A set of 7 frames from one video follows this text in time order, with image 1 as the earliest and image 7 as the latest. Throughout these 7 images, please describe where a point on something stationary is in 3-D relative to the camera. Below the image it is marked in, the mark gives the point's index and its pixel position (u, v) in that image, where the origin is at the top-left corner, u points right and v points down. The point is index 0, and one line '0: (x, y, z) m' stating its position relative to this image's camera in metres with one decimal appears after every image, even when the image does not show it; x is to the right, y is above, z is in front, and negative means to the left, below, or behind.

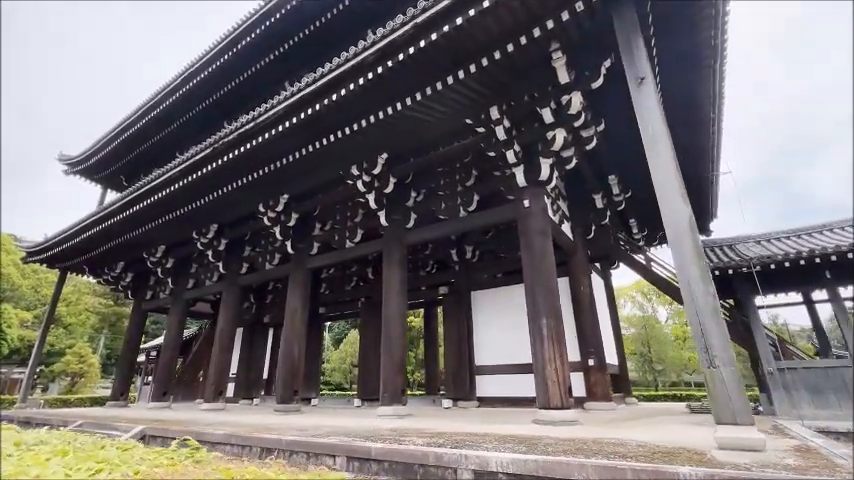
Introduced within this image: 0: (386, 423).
0: (-0.4, -1.9, +4.4) m
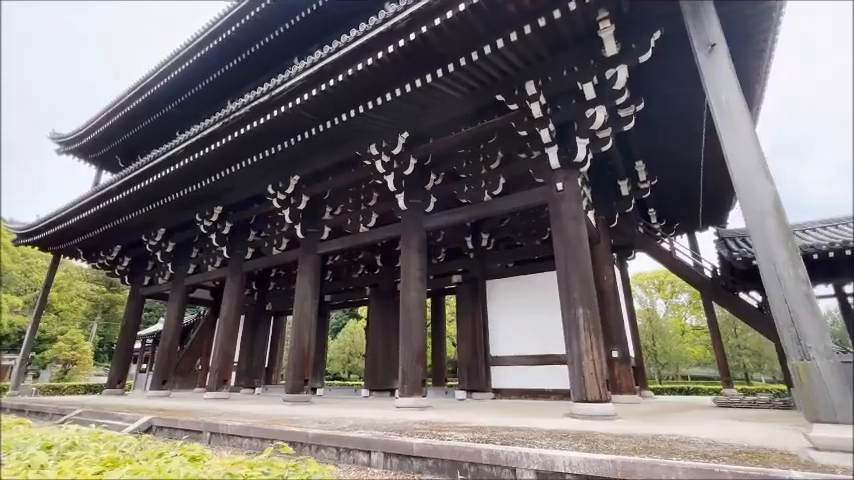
0: (-0.2, -1.7, +4.1) m
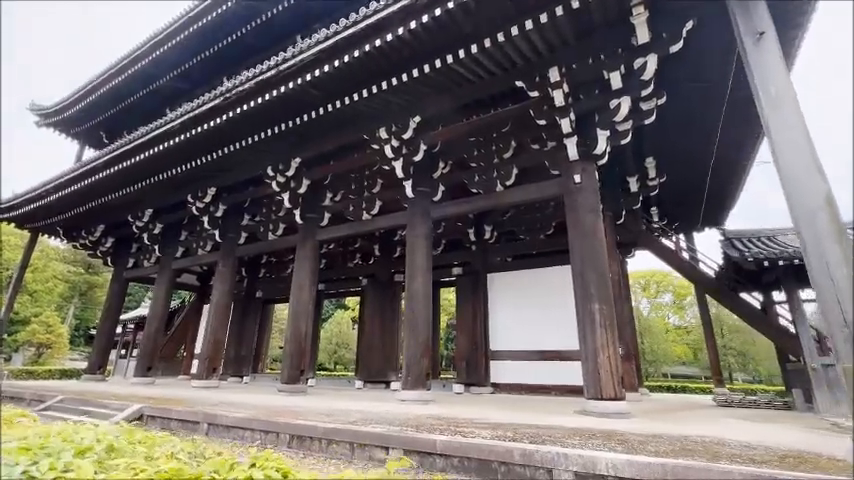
0: (-0.1, -1.6, +4.0) m
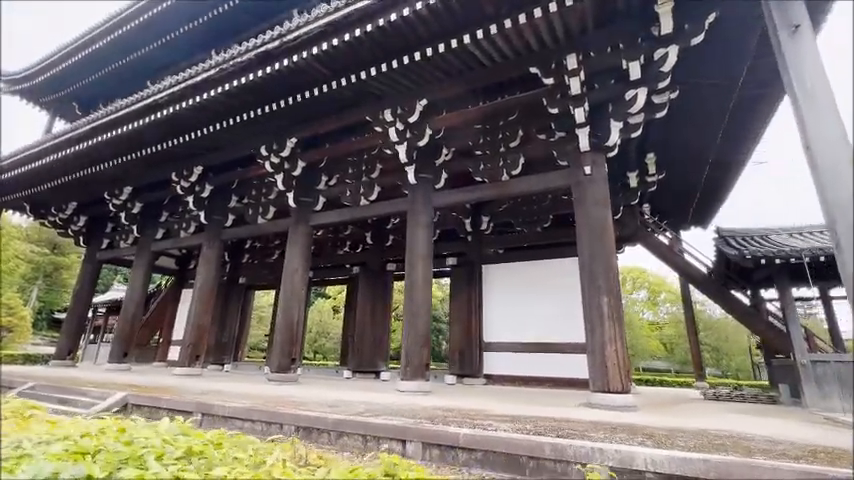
0: (0.0, -1.5, +3.9) m
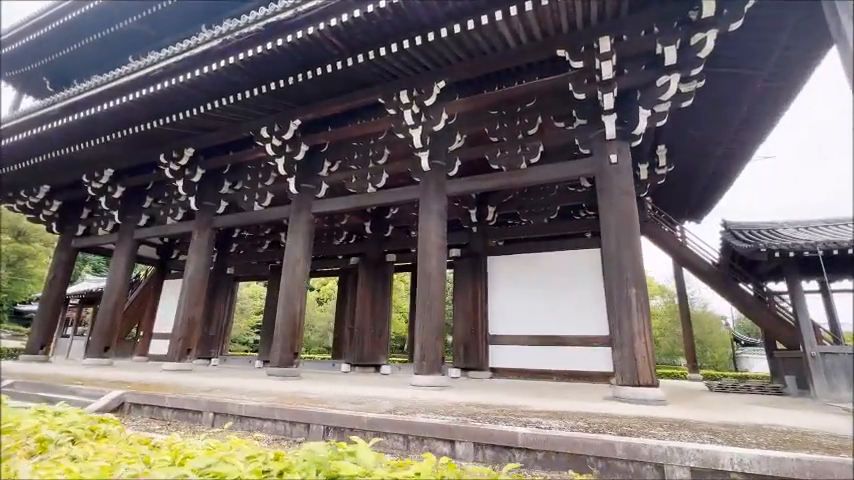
0: (+0.2, -1.4, +3.7) m
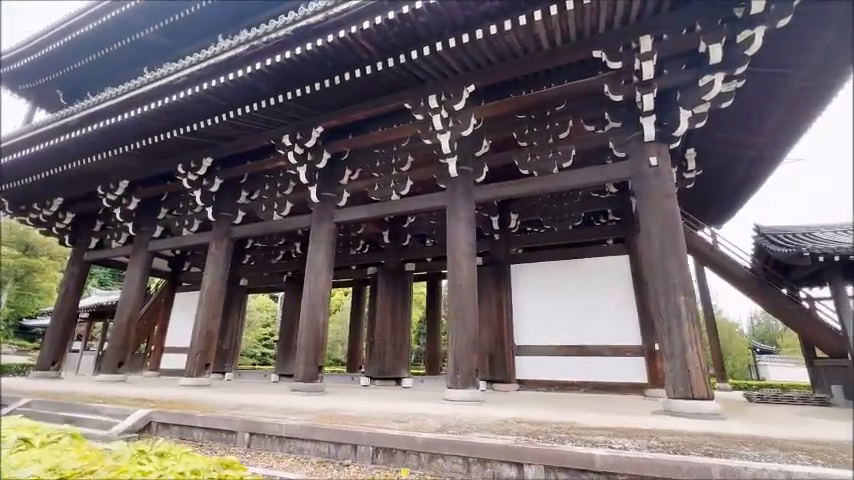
0: (+0.5, -1.4, +3.5) m
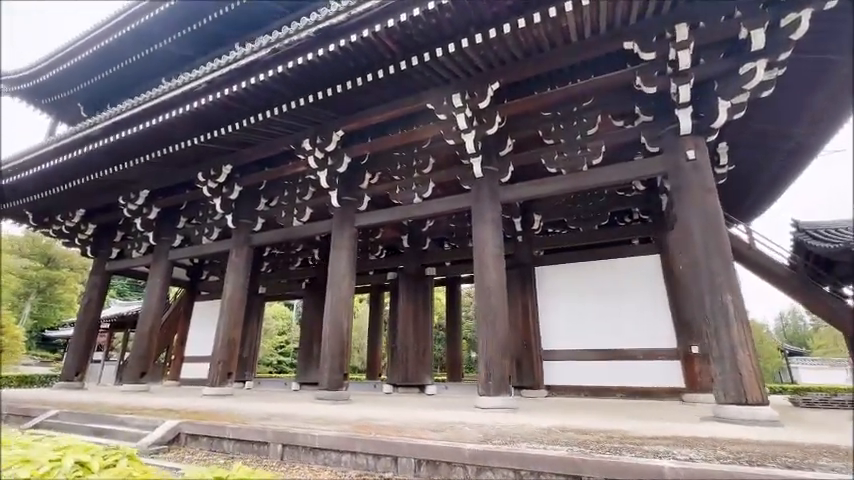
0: (+0.8, -1.4, +3.3) m
